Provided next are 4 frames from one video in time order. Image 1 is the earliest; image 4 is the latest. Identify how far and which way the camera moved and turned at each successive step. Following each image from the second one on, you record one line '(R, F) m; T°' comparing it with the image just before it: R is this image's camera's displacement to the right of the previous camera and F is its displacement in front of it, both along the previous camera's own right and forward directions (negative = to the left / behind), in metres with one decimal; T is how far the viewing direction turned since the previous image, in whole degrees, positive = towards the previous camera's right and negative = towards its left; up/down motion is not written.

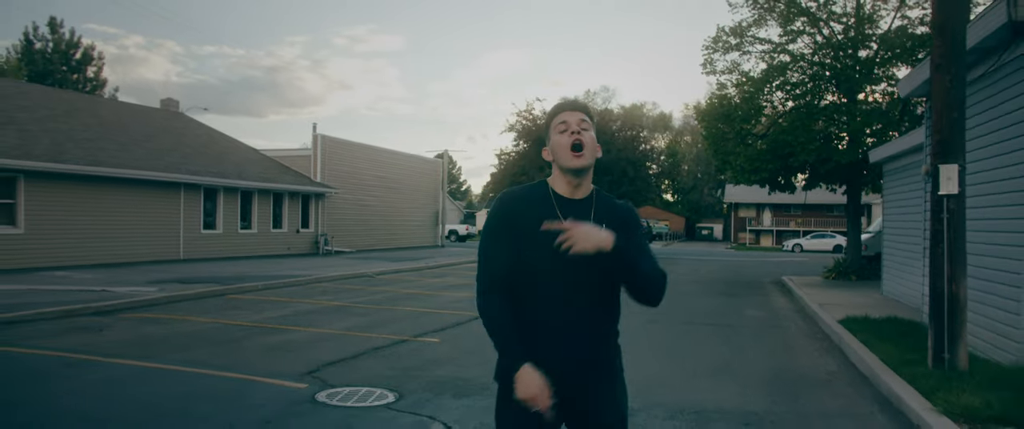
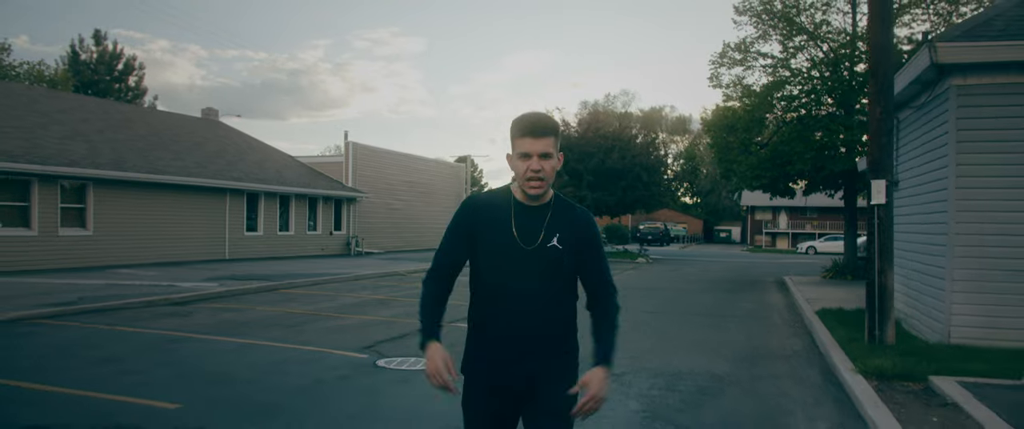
(0.0, -1.7) m; -2°
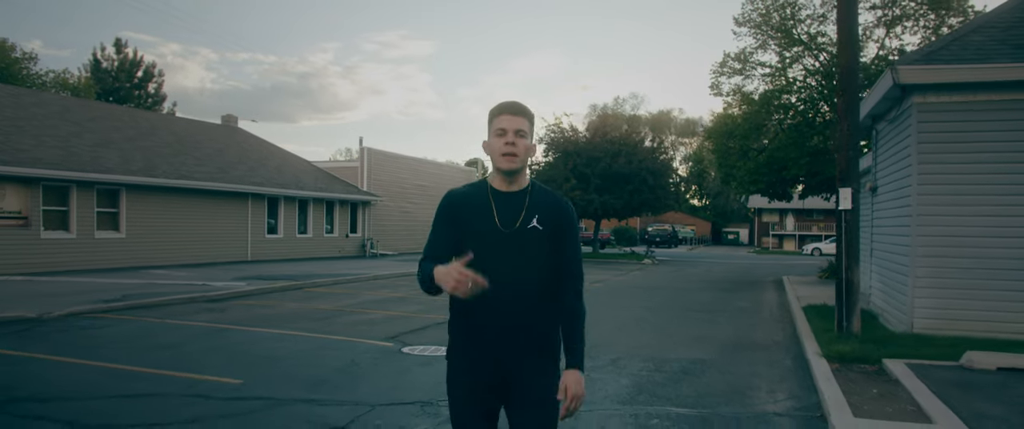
(0.0, -1.0) m; -1°
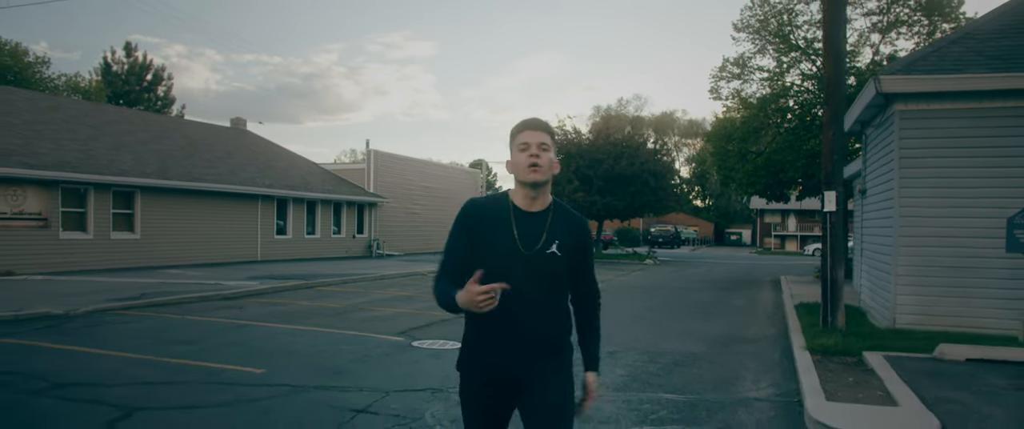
(0.0, -0.5) m; 0°
